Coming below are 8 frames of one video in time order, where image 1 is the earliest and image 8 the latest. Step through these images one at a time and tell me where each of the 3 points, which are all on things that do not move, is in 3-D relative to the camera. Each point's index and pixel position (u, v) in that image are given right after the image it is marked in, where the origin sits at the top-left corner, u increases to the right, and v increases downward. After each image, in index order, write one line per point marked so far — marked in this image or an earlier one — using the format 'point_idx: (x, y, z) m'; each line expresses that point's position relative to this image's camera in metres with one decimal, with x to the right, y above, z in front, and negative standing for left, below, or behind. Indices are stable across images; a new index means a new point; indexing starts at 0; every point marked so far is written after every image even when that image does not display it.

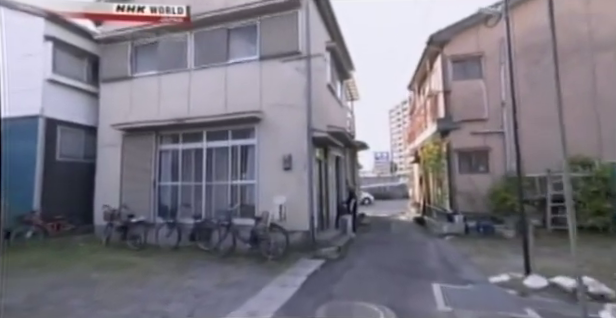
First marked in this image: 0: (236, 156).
0: (-1.9, +0.1, +8.6) m
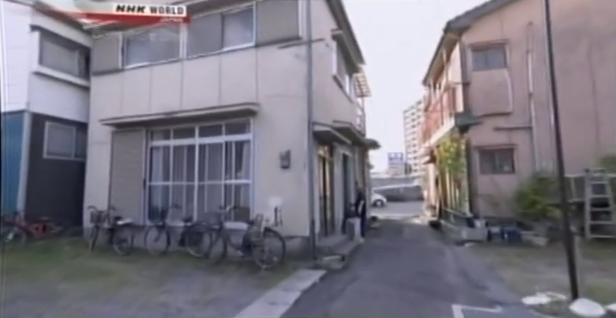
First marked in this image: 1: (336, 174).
0: (-1.9, +0.1, +7.9) m
1: (+0.8, -0.5, +9.7) m
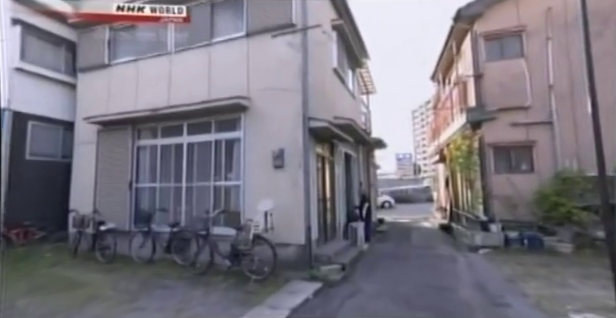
0: (-1.9, +0.2, +7.2) m
1: (+0.8, -0.4, +9.0) m
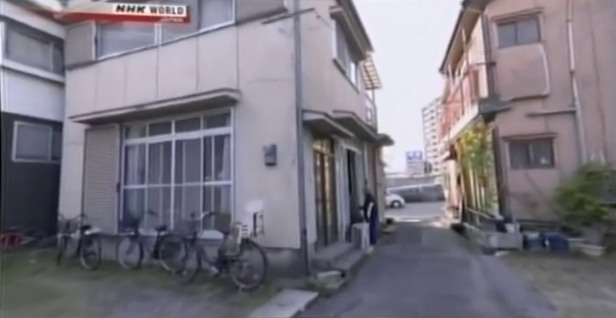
0: (-2.0, +0.2, +6.7) m
1: (+0.8, -0.4, +8.4) m
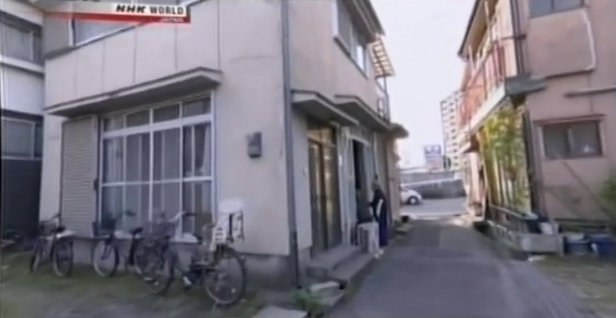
0: (-2.1, +0.3, +5.9) m
1: (+0.8, -0.2, +7.4) m
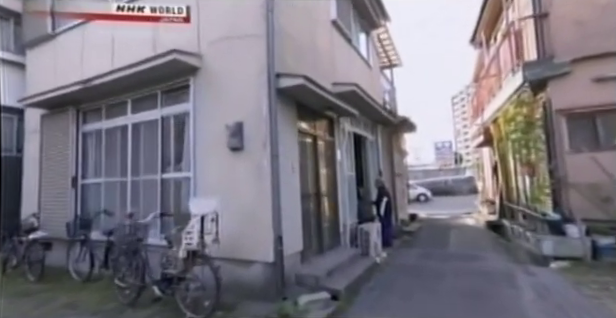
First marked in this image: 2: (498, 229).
0: (-2.3, +0.4, +5.3) m
1: (+0.7, 0.0, +6.7) m
2: (+5.8, -2.1, +10.1) m
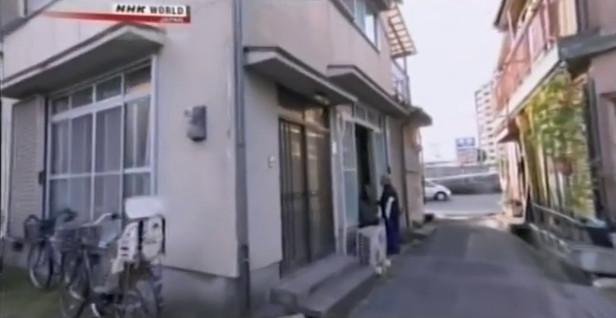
0: (-2.5, +0.5, +4.6) m
1: (+0.6, +0.1, +5.9) m
2: (+5.9, -2.0, +8.9) m
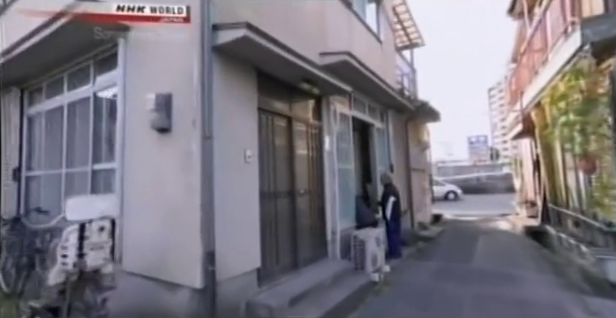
0: (-2.6, +0.6, +4.2) m
1: (+0.4, +0.1, +5.4) m
2: (+5.8, -1.9, +8.2) m
